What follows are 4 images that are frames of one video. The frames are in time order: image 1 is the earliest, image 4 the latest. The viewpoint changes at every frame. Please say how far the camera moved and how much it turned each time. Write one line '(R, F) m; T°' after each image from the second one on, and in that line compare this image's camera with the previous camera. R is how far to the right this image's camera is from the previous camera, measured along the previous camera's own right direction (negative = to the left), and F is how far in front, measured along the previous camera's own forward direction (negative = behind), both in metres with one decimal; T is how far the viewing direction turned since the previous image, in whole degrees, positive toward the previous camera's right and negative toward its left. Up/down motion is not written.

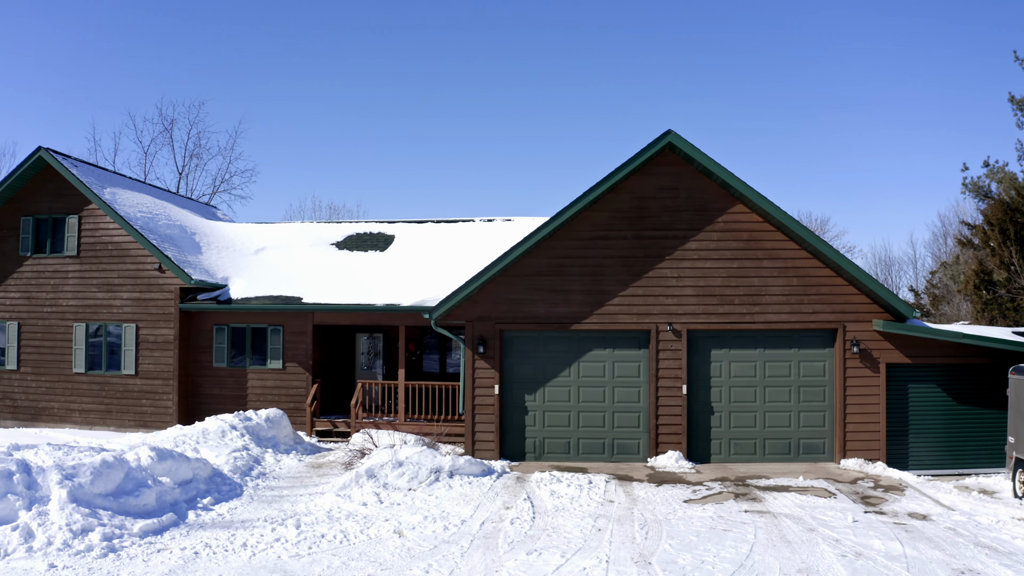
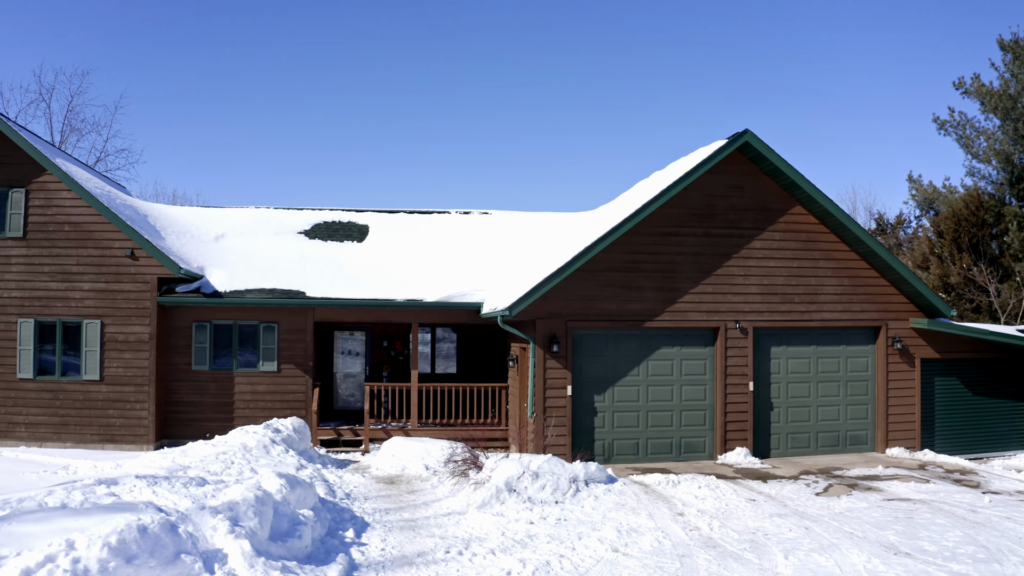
(-4.5, +1.3) m; +14°
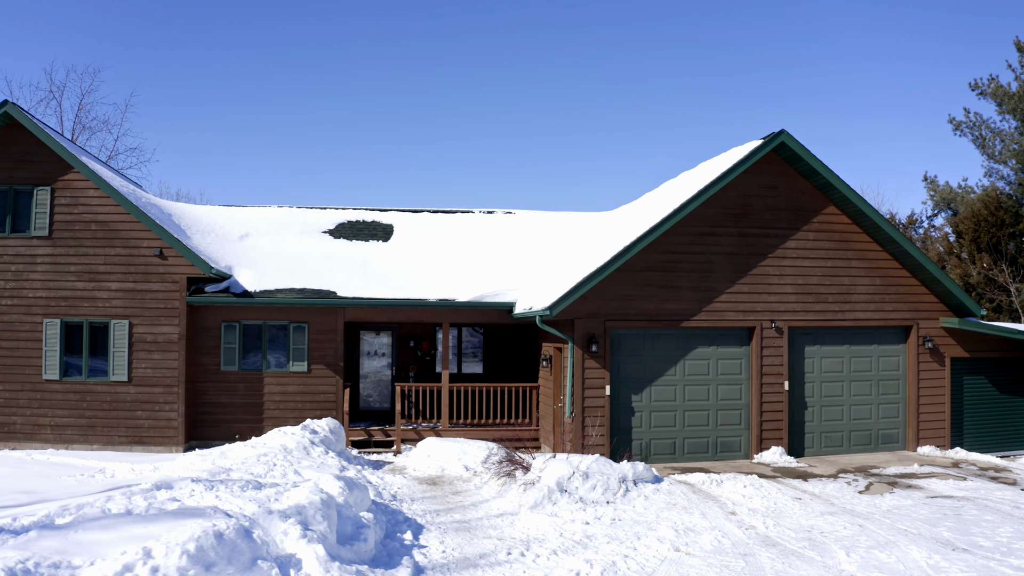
(-0.9, 0.0) m; +1°
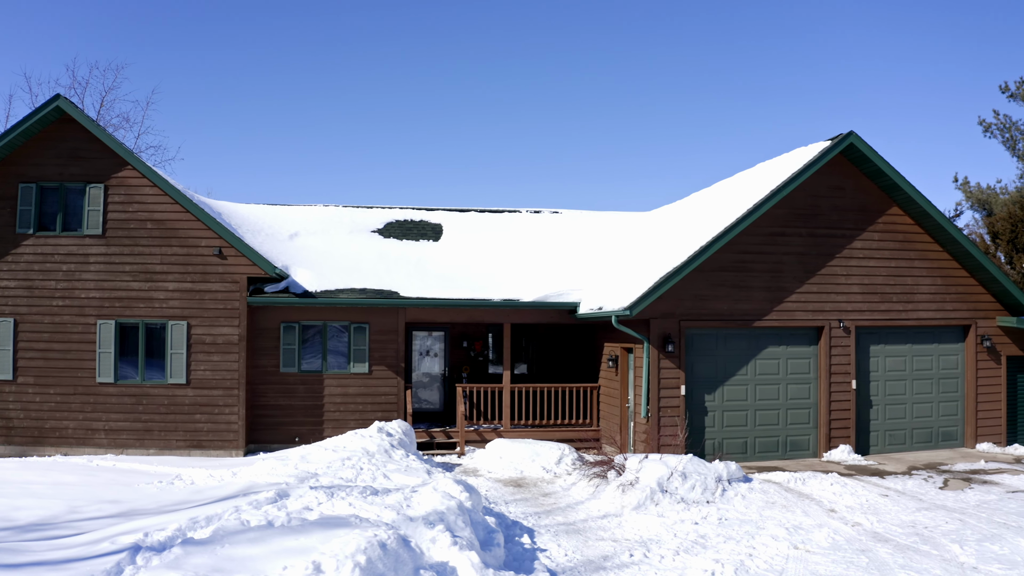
(-1.8, 0.0) m; +2°
